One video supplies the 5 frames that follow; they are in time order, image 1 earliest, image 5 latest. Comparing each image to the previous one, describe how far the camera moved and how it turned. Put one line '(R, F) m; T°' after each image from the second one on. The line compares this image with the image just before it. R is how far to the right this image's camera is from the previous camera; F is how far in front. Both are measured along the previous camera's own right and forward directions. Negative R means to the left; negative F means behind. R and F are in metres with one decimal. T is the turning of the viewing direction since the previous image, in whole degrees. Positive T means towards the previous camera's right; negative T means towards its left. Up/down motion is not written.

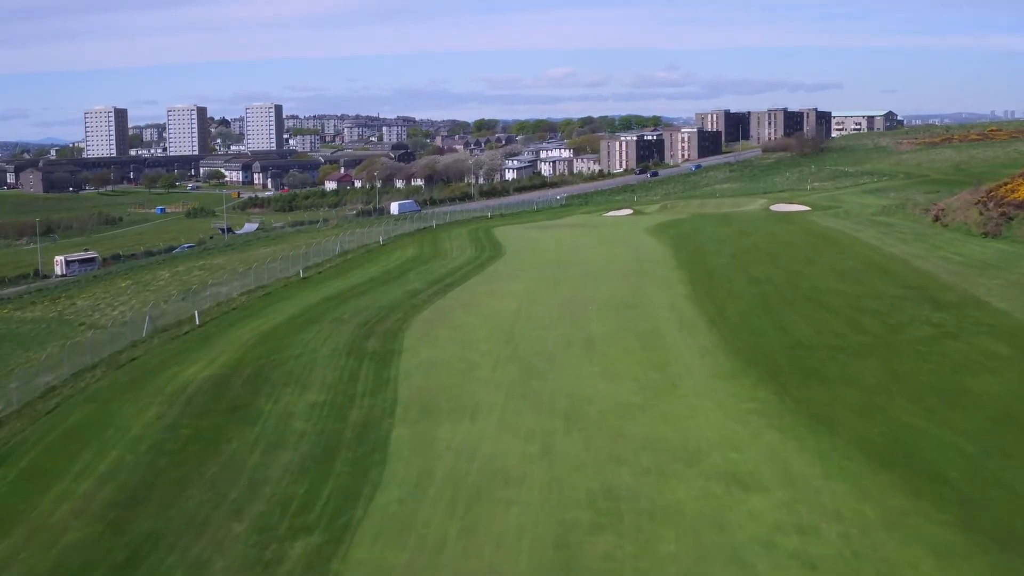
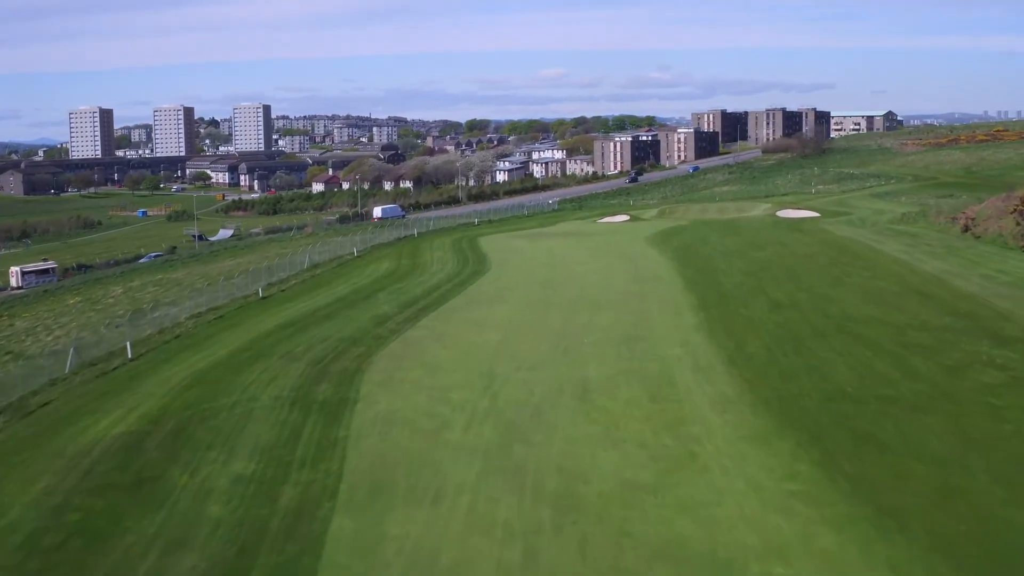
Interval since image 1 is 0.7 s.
(+0.3, +4.1) m; 0°
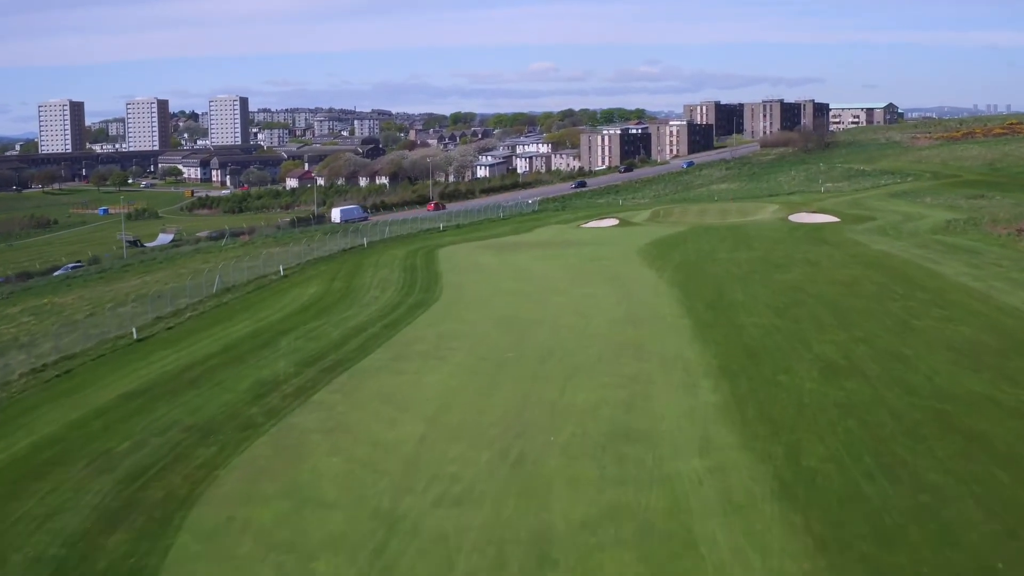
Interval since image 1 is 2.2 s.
(+1.1, +8.0) m; +1°
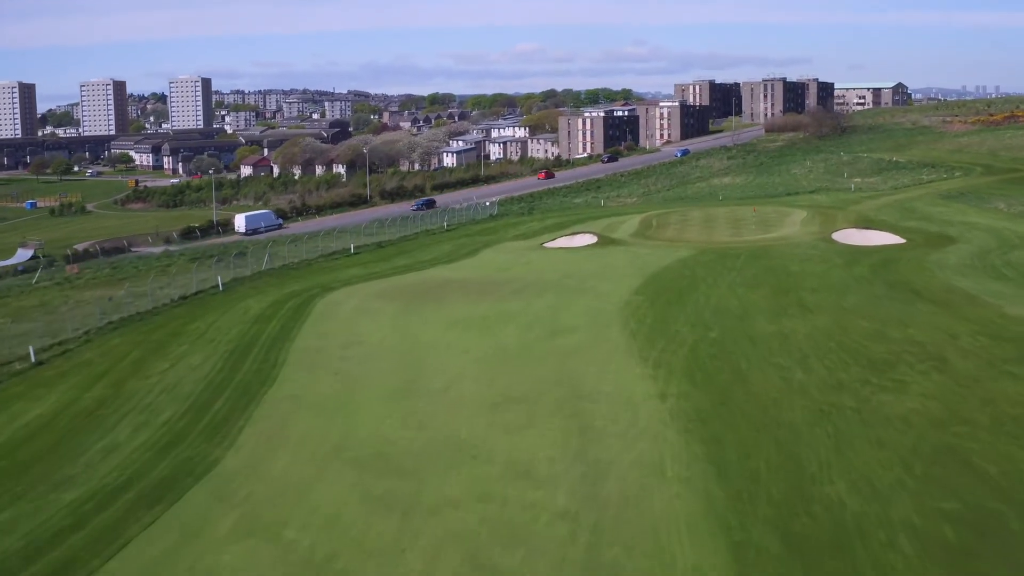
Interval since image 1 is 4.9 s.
(+2.1, +13.8) m; +1°
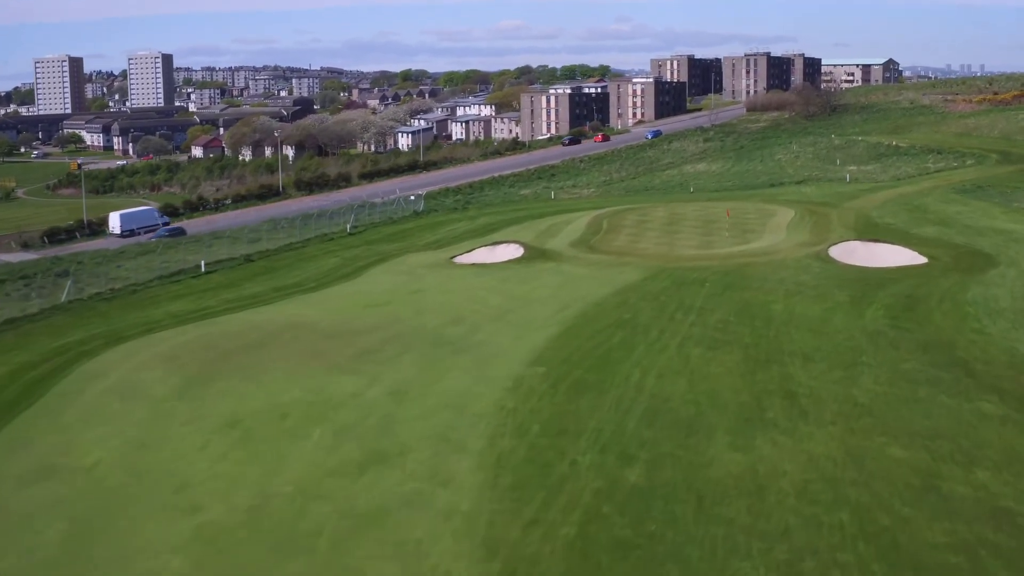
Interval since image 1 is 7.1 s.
(+2.7, +8.5) m; +1°
